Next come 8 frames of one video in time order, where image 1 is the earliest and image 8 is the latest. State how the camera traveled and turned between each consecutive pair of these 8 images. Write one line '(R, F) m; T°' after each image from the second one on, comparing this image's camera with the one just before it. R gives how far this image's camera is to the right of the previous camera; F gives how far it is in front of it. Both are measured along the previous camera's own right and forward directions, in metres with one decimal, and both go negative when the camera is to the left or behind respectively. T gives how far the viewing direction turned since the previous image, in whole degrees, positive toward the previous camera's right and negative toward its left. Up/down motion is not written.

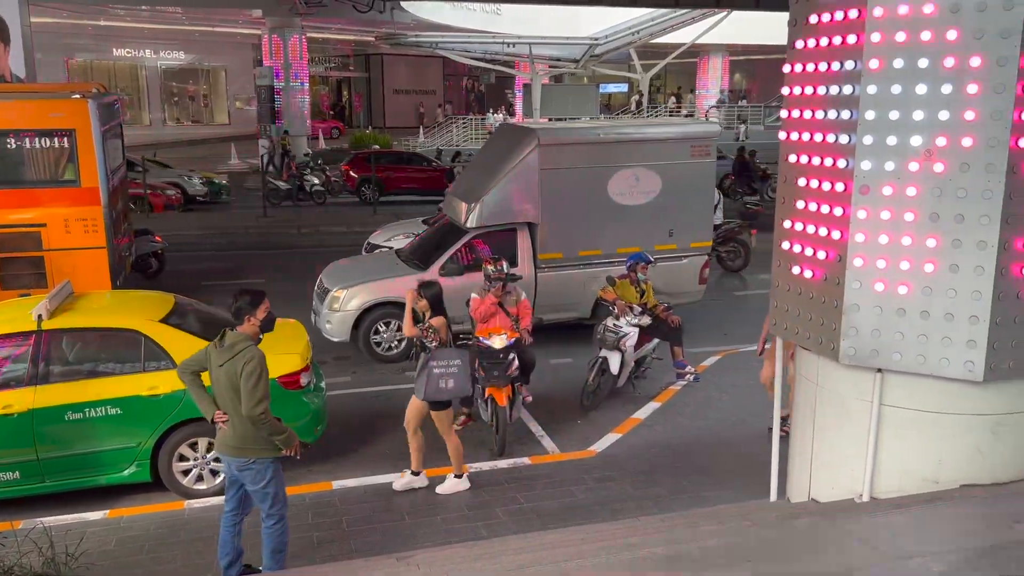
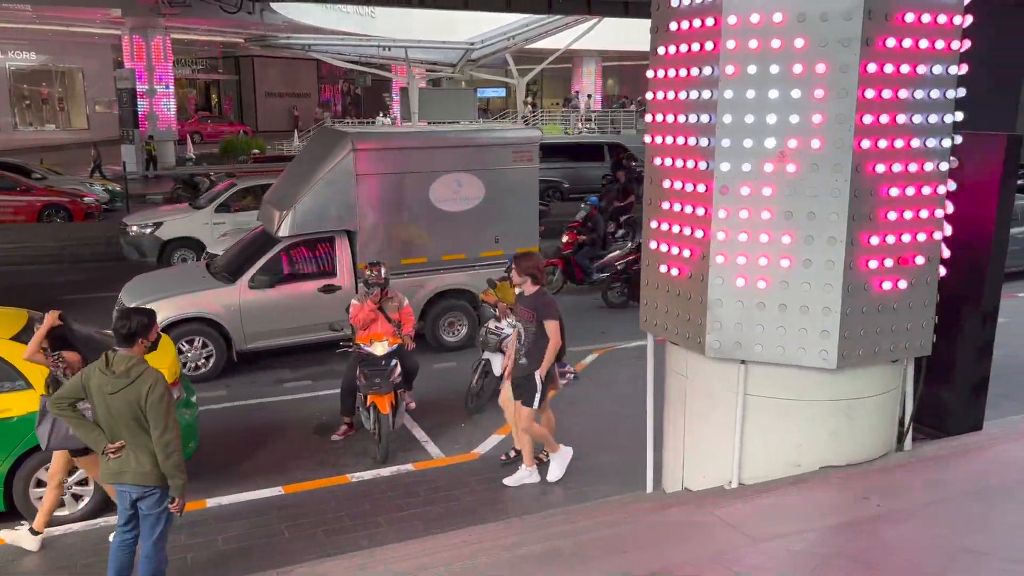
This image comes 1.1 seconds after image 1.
(-0.4, -0.1) m; +9°
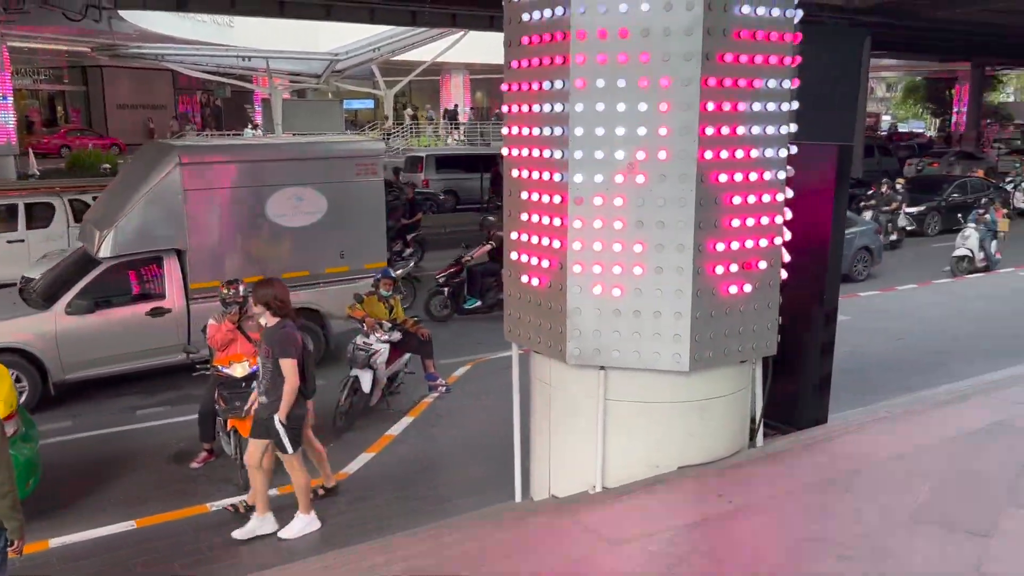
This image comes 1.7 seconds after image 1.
(+0.1, 0.0) m; +8°
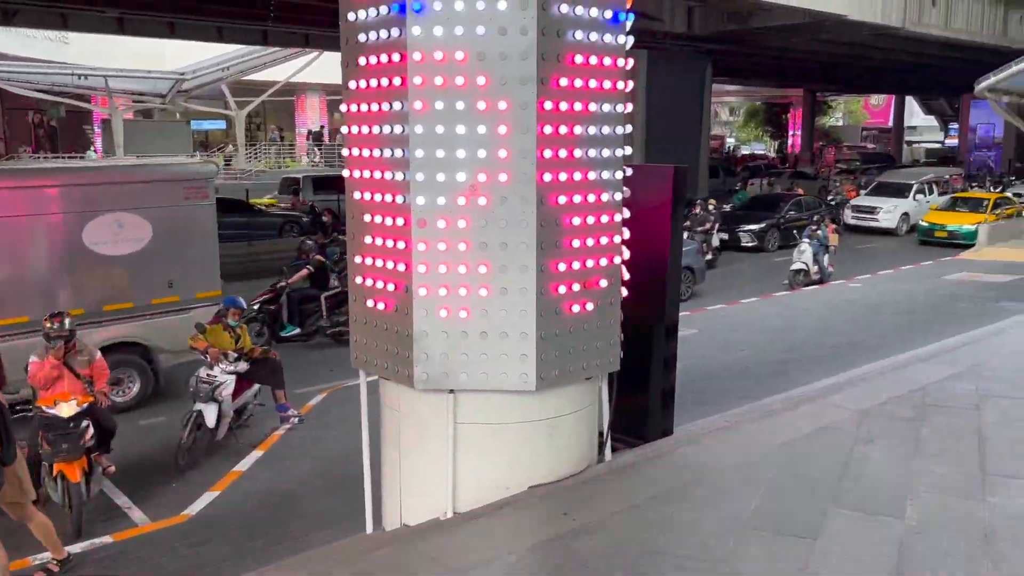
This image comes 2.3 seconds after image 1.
(+0.1, 0.0) m; +9°
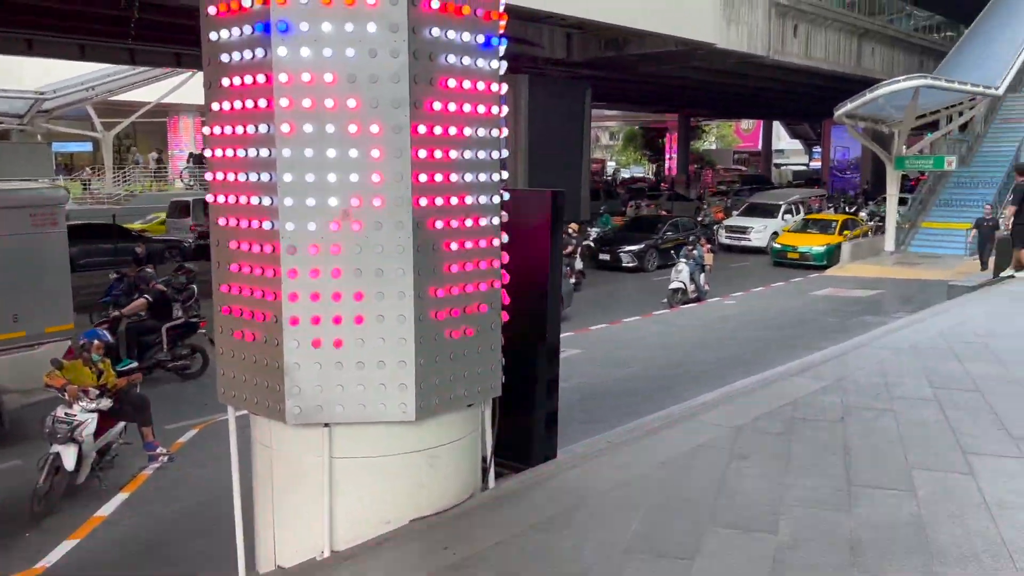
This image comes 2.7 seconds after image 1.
(0.0, +0.1) m; +7°
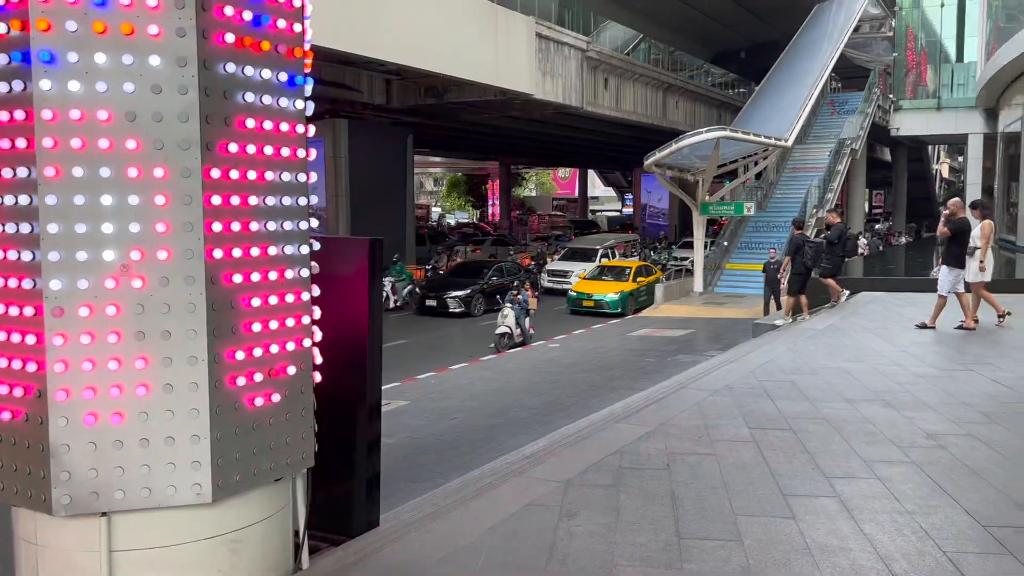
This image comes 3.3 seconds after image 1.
(+0.1, +0.2) m; +12°
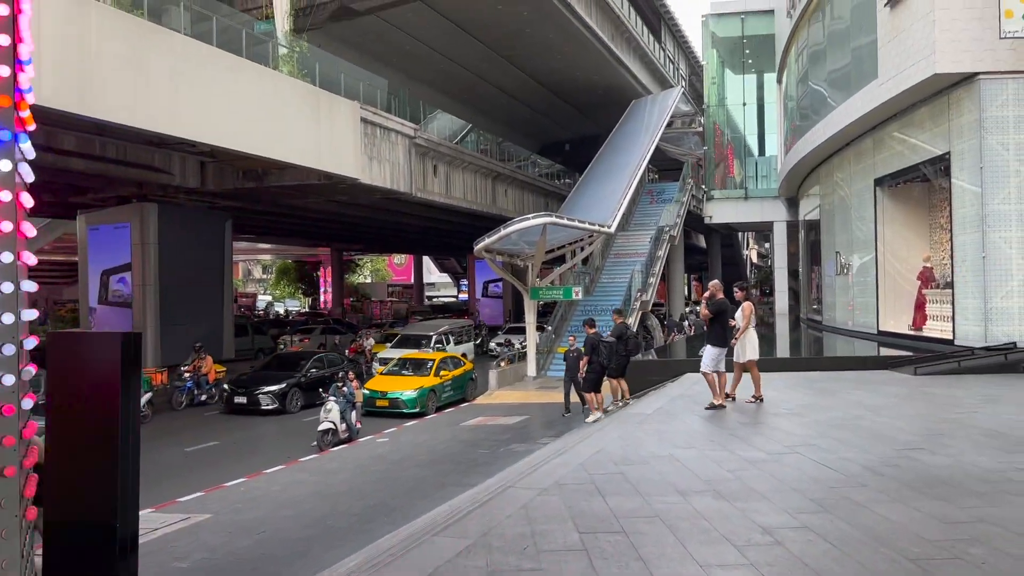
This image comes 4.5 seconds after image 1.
(+0.2, +0.5) m; +11°
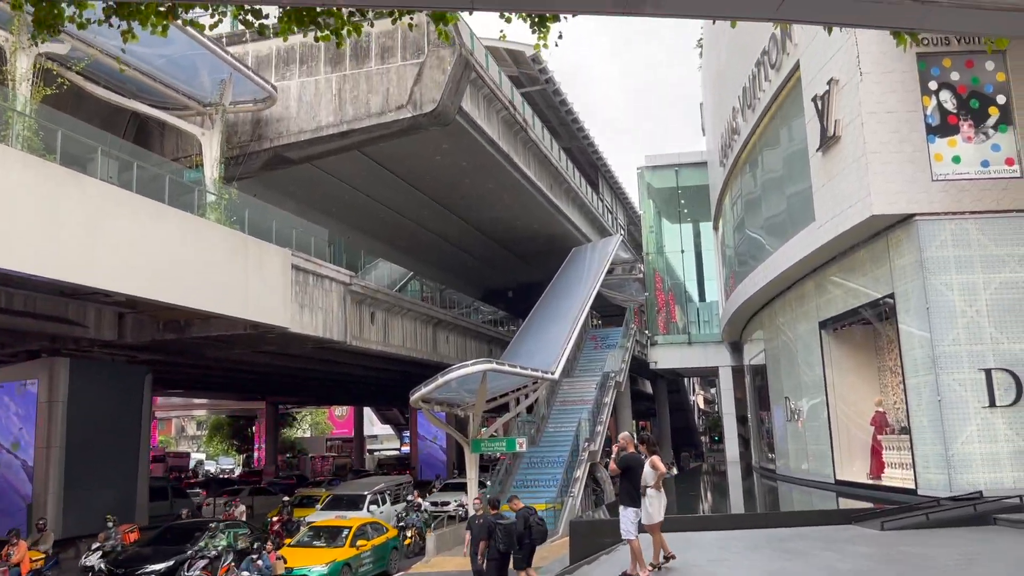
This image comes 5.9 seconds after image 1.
(+0.2, +0.8) m; +4°
